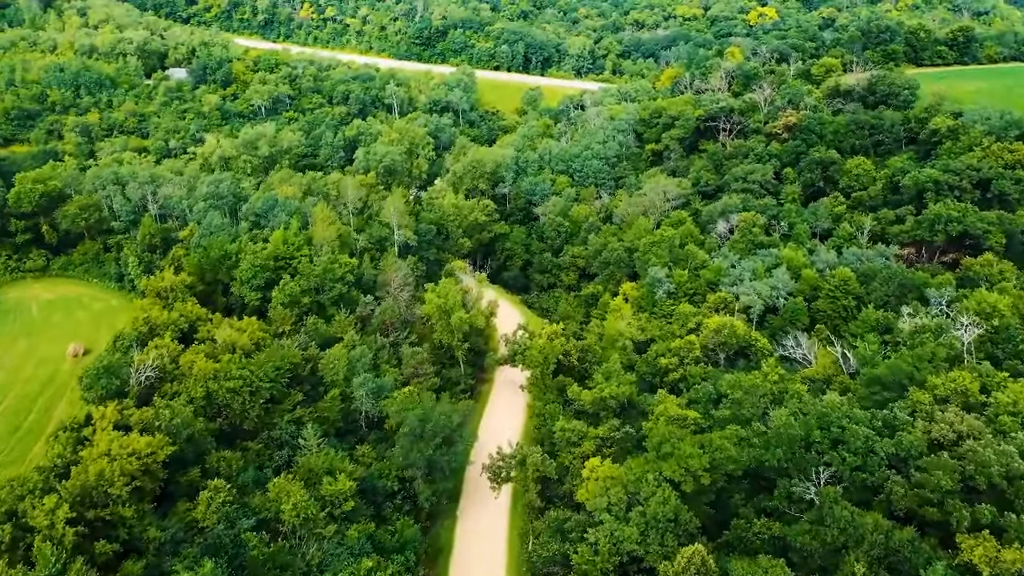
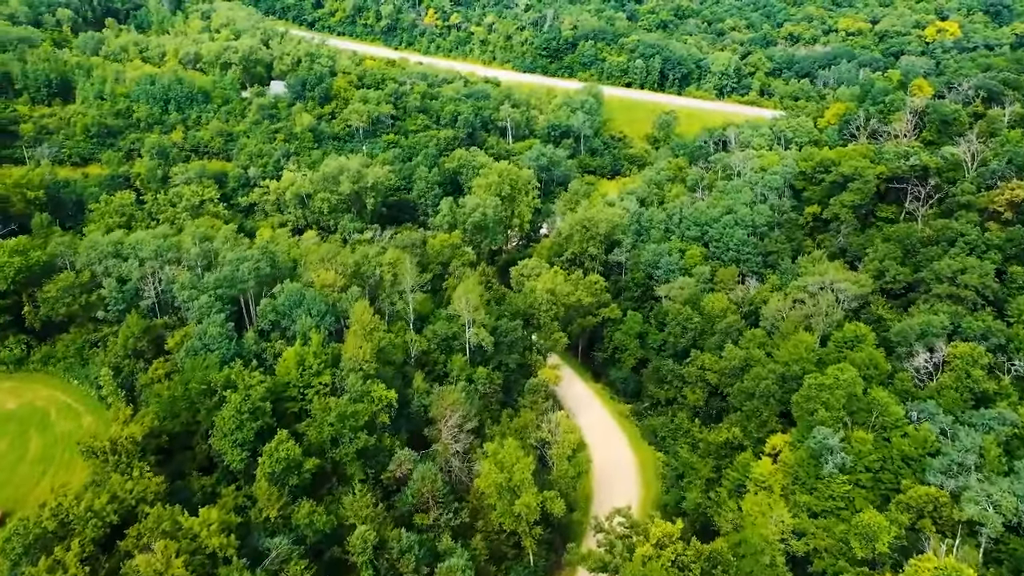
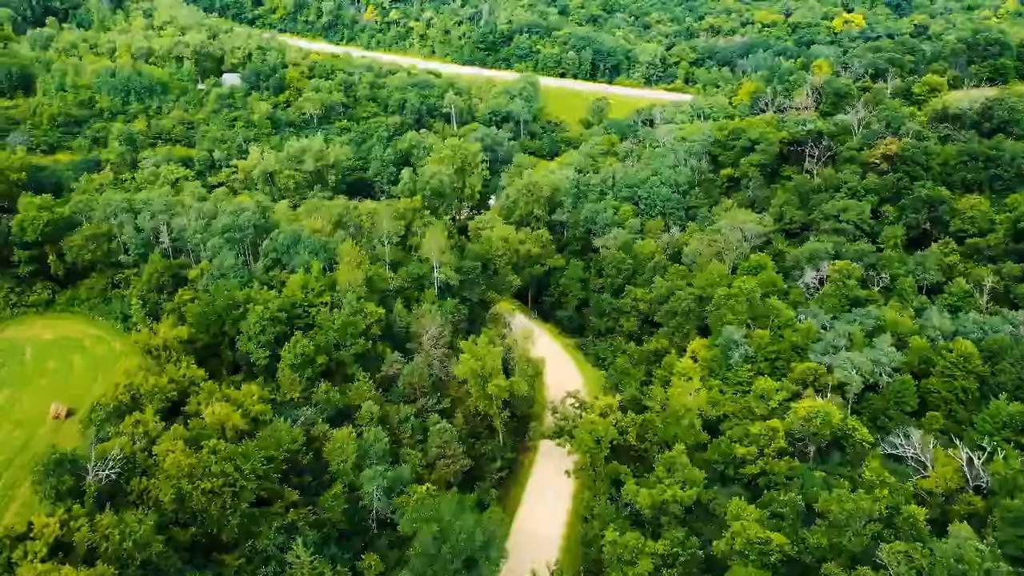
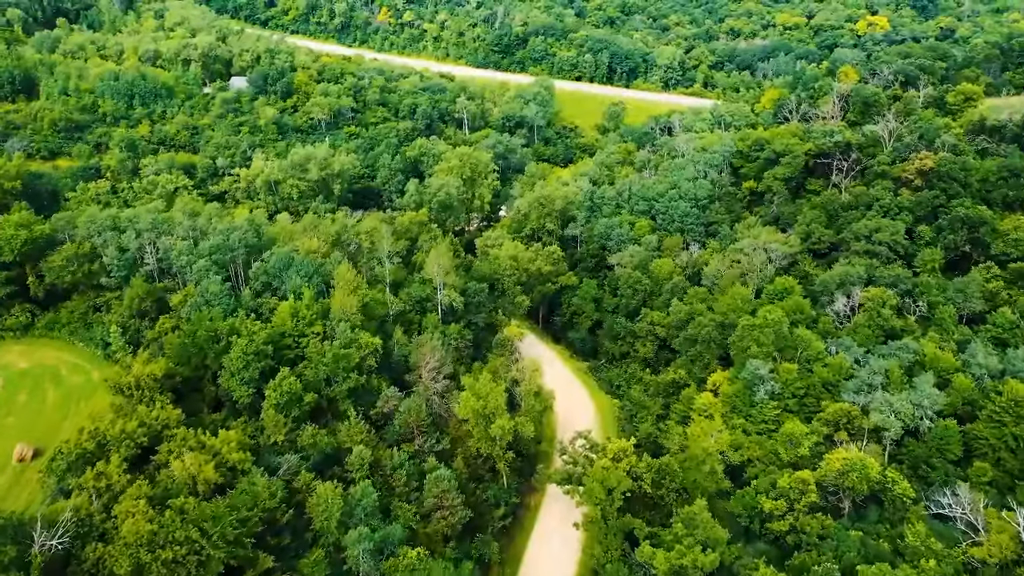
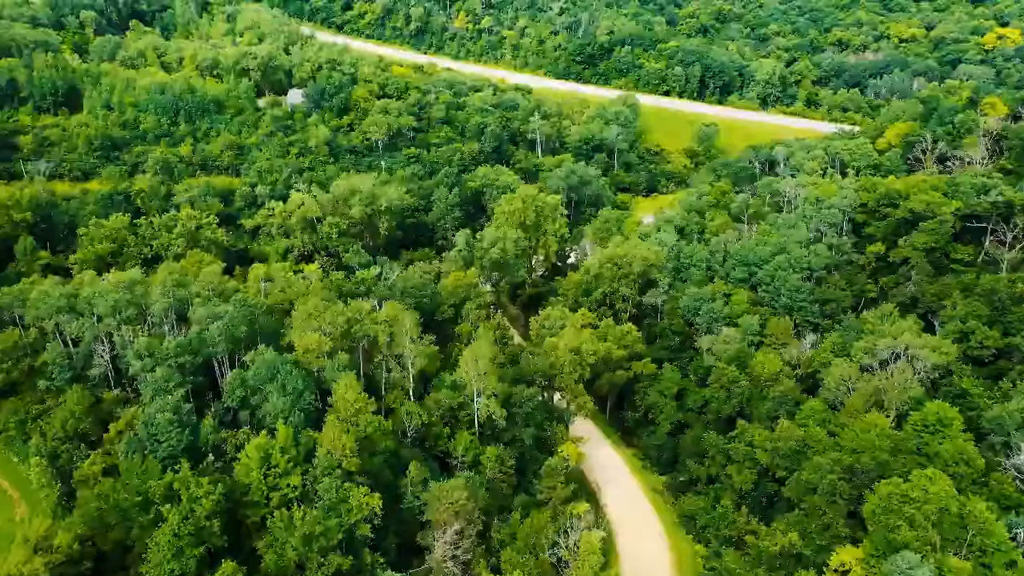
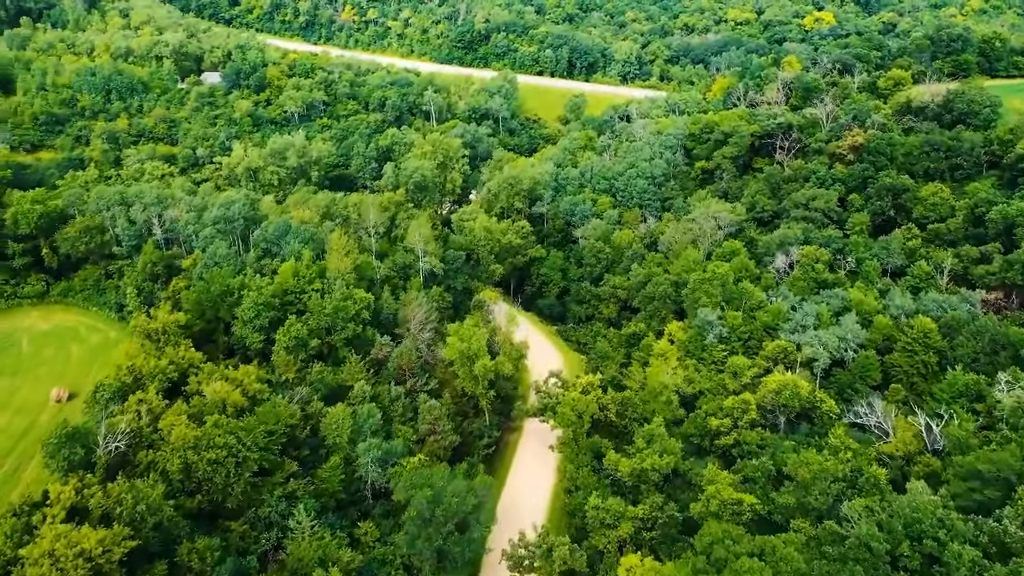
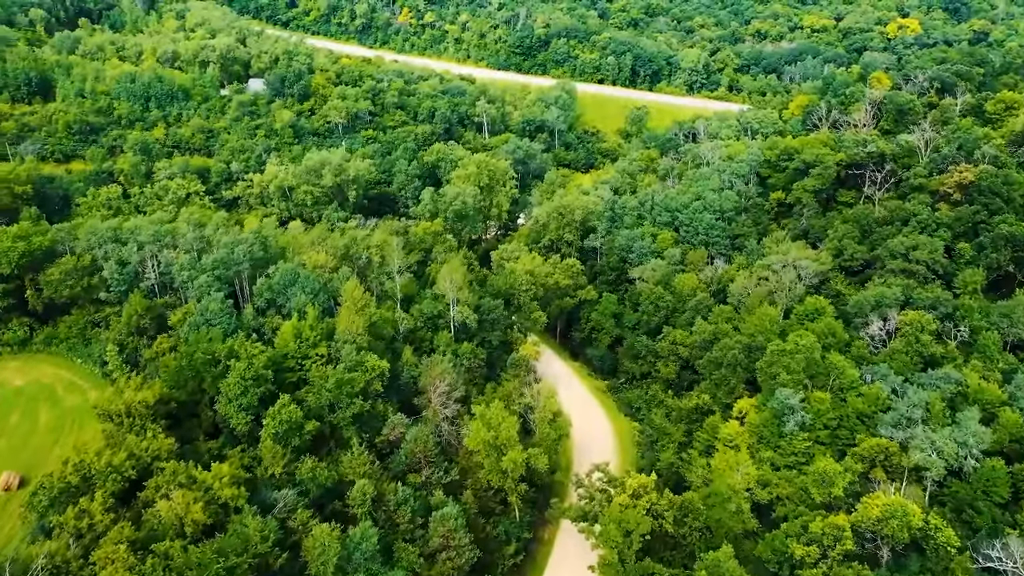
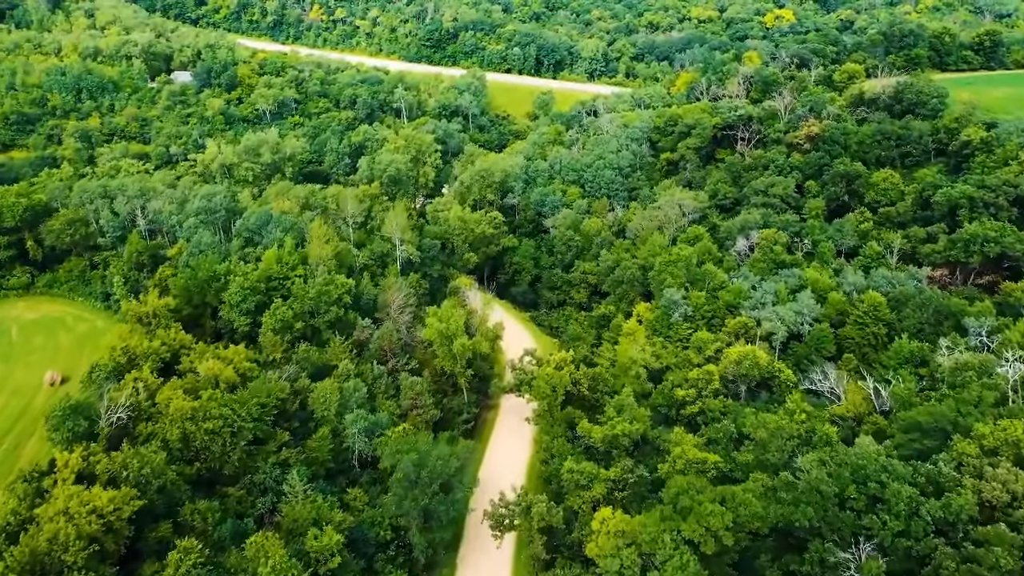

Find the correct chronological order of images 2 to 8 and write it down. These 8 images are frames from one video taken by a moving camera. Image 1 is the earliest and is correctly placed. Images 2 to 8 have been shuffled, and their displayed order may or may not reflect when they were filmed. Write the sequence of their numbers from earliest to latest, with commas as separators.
8, 6, 3, 4, 7, 2, 5
